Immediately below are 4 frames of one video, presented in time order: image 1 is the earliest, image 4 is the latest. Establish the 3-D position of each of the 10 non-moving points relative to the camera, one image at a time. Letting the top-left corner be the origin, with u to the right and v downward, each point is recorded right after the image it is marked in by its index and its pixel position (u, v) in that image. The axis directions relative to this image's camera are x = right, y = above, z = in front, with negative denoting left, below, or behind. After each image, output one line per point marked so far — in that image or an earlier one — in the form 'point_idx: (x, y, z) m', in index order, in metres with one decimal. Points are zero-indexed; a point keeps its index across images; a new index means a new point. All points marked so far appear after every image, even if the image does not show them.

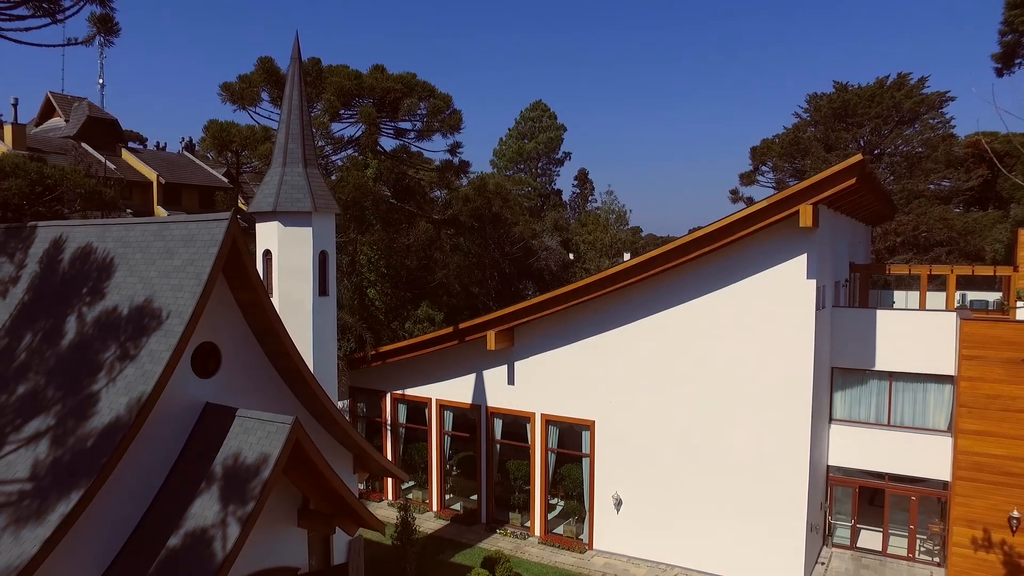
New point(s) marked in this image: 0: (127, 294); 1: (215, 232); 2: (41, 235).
0: (-5.2, -0.1, +8.8) m
1: (-3.9, +0.7, +8.6) m
2: (-7.6, +0.9, +10.5) m
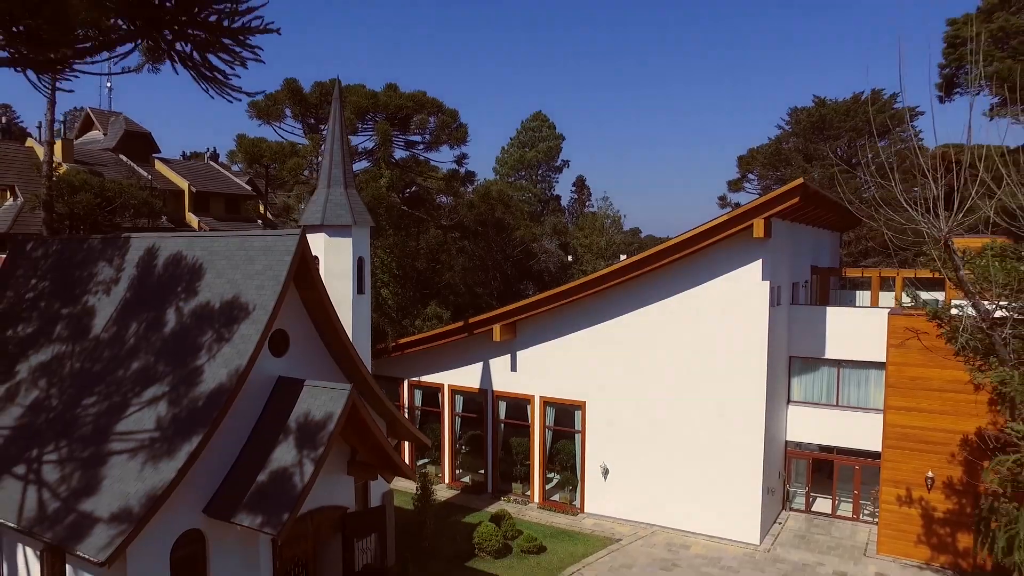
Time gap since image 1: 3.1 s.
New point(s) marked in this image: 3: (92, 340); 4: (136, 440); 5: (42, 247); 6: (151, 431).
0: (-5.1, 0.0, +11.3) m
1: (-3.8, +0.8, +11.1) m
2: (-7.5, +0.9, +13.0) m
3: (-7.8, -1.0, +12.1) m
4: (-5.7, -2.3, +9.9) m
5: (-10.8, +0.9, +15.0) m
6: (-5.5, -2.2, +9.9) m
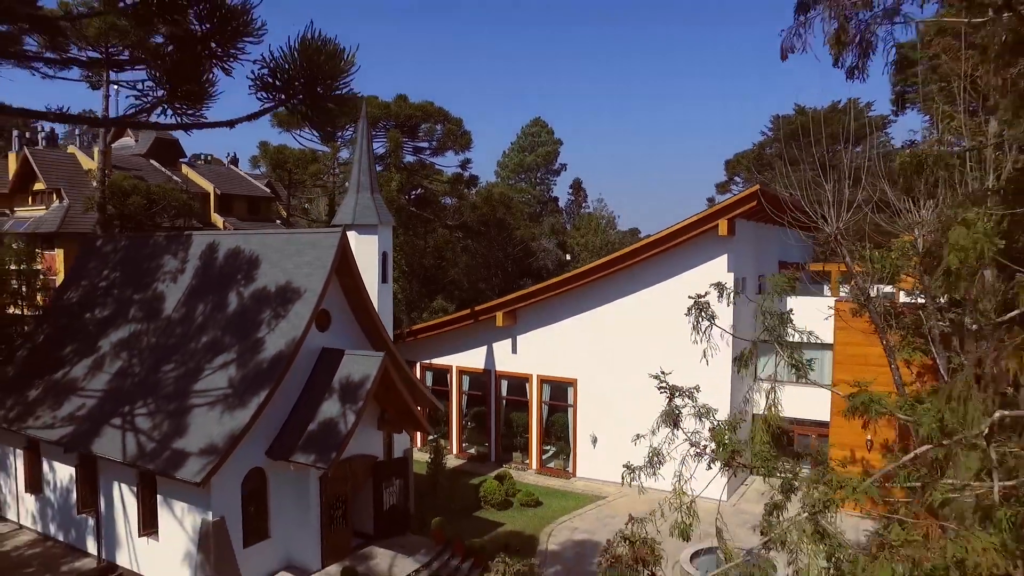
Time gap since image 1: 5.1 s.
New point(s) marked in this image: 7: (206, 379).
0: (-5.1, +0.2, +13.8) m
1: (-3.8, +1.0, +13.5) m
2: (-7.5, +1.1, +15.5) m
3: (-7.8, -0.7, +14.6) m
4: (-5.7, -2.0, +12.4) m
5: (-10.8, +1.2, +17.4) m
6: (-5.5, -1.9, +12.4) m
7: (-6.0, -1.8, +12.7) m
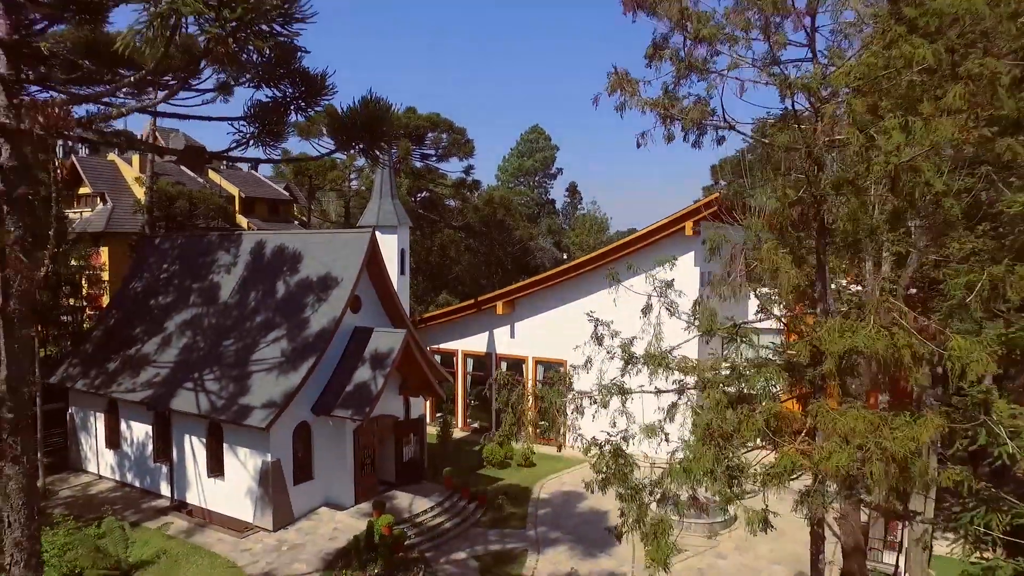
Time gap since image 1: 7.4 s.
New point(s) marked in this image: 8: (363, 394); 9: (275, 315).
0: (-5.1, +0.5, +16.8) m
1: (-3.8, +1.3, +16.5) m
2: (-7.6, +1.4, +18.5) m
3: (-7.8, -0.5, +17.6) m
4: (-5.7, -1.8, +15.4) m
5: (-10.8, +1.5, +20.4) m
6: (-5.5, -1.6, +15.4) m
7: (-6.0, -1.5, +15.7) m
8: (-3.5, -2.5, +15.1) m
9: (-6.0, -0.7, +16.4) m
